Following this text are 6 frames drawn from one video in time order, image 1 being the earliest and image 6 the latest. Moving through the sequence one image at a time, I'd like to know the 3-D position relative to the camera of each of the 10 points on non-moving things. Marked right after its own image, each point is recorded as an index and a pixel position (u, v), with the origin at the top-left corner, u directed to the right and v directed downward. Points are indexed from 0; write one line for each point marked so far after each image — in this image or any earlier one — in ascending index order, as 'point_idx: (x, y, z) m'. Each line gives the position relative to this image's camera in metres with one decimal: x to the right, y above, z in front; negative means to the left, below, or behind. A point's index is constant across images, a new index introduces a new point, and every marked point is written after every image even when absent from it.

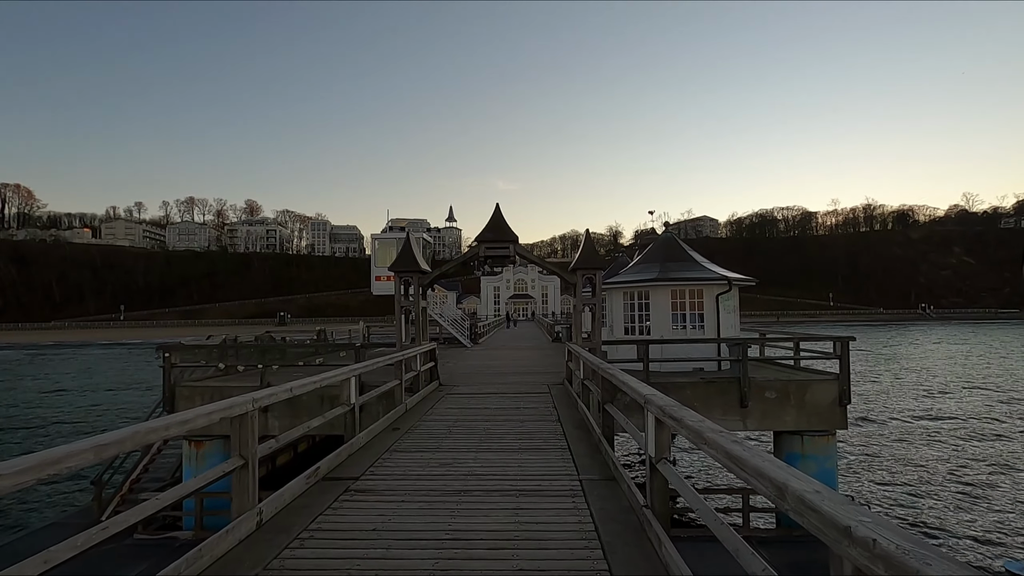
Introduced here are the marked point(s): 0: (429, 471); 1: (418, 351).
0: (-0.6, -1.4, +4.2) m
1: (-1.4, -0.9, +8.1) m
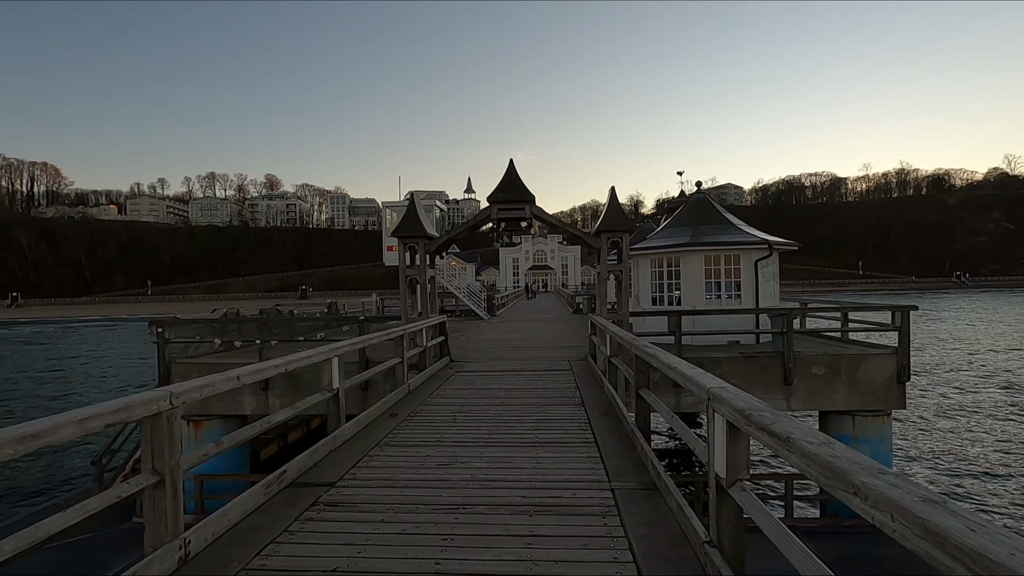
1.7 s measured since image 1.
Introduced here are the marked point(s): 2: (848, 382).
0: (-0.6, -1.2, +3.4) m
1: (-1.2, -0.5, +7.3) m
2: (+5.1, -1.4, +8.4) m
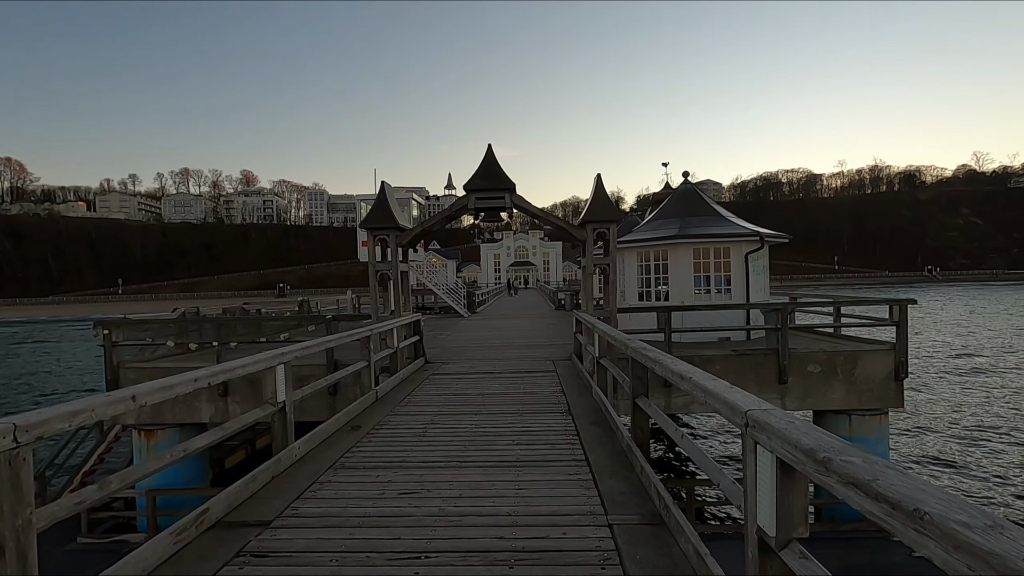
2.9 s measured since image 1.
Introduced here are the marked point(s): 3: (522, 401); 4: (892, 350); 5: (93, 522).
0: (-0.7, -1.1, +2.8) m
1: (-1.4, -0.4, +6.6) m
2: (+4.8, -1.3, +8.0) m
3: (+0.1, -1.1, +5.3) m
4: (+5.5, -0.9, +8.0) m
5: (-6.3, -3.5, +8.2) m
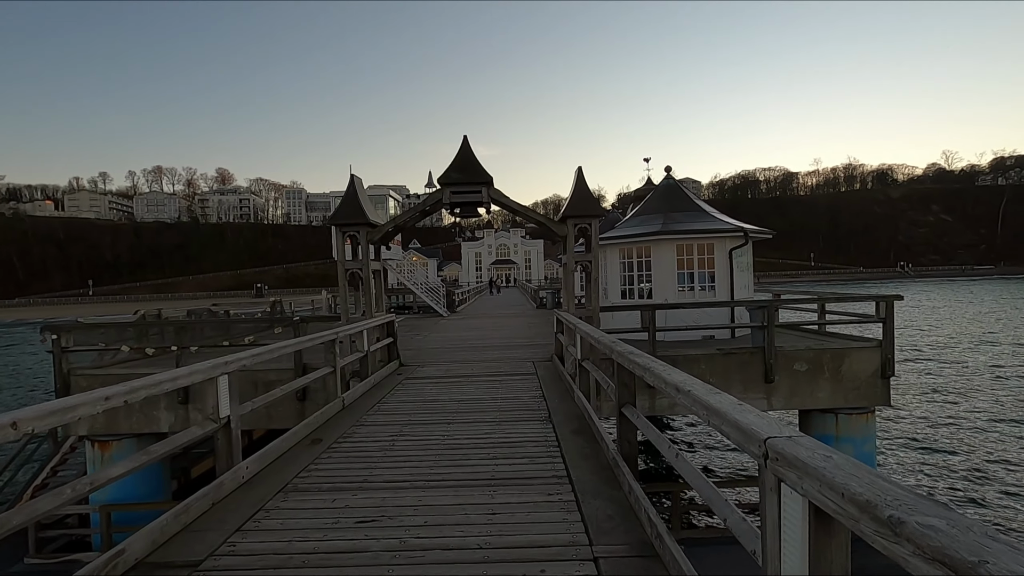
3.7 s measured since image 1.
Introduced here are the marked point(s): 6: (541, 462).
0: (-0.8, -1.1, +2.4) m
1: (-1.7, -0.4, +6.3) m
2: (+4.5, -1.3, +7.8) m
3: (-0.1, -1.1, +4.9) m
4: (+5.2, -0.8, +7.8) m
5: (-6.6, -3.5, +7.7) m
6: (+0.2, -1.1, +3.4) m
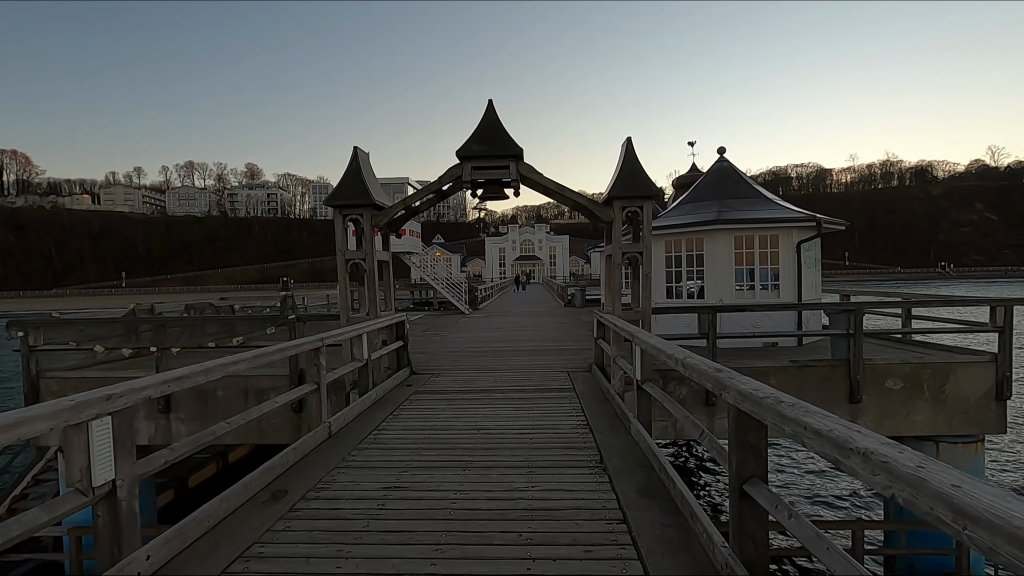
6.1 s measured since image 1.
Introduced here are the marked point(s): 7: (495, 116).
0: (-0.7, -1.1, +1.2) m
1: (-1.4, -0.4, +5.1) m
2: (+4.9, -1.3, +6.4) m
3: (+0.1, -1.0, +3.7) m
4: (+5.6, -0.9, +6.4) m
5: (-6.2, -3.4, +6.8) m
6: (+0.4, -1.1, +2.2) m
7: (-0.2, +1.8, +6.0) m
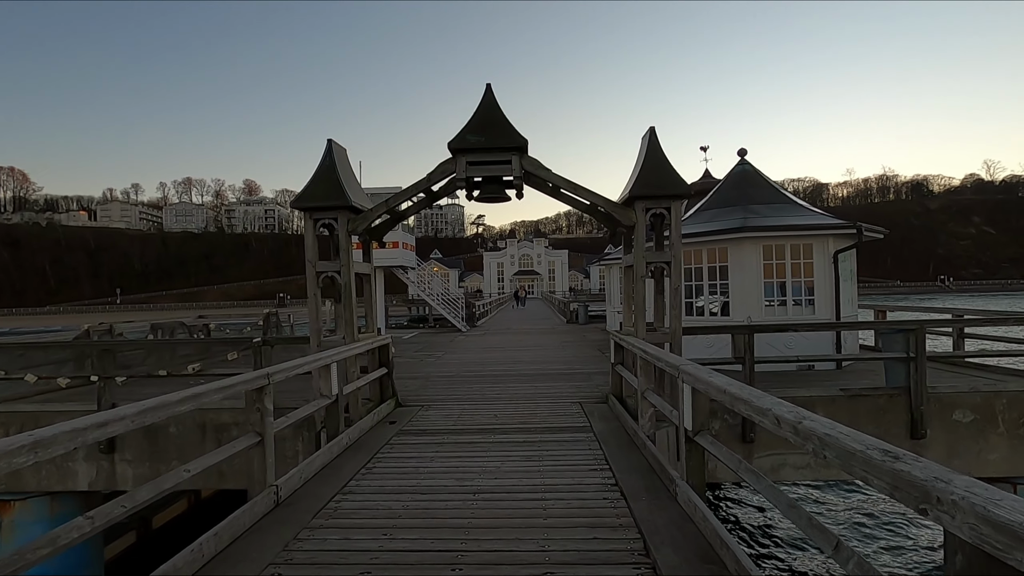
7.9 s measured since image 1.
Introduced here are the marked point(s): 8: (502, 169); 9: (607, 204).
0: (-0.6, -1.1, +0.3) m
1: (-1.3, -0.5, +4.2) m
2: (+4.9, -1.4, +5.4) m
3: (+0.2, -1.1, +2.8) m
4: (+5.6, -1.0, +5.5) m
5: (-6.2, -3.6, +5.7) m
6: (+0.4, -1.1, +1.3) m
7: (-0.1, +1.7, +5.1) m
8: (-0.1, +1.0, +4.9) m
9: (+0.8, +0.7, +4.9) m
